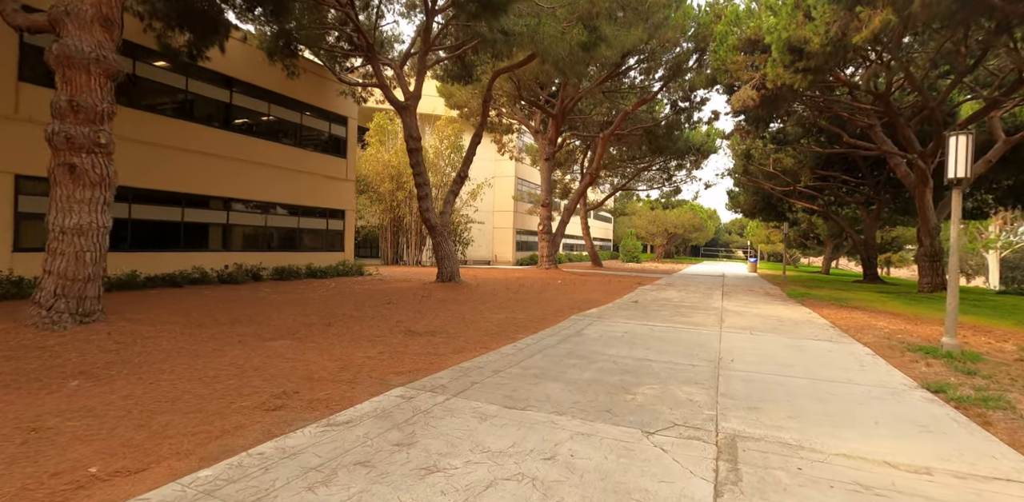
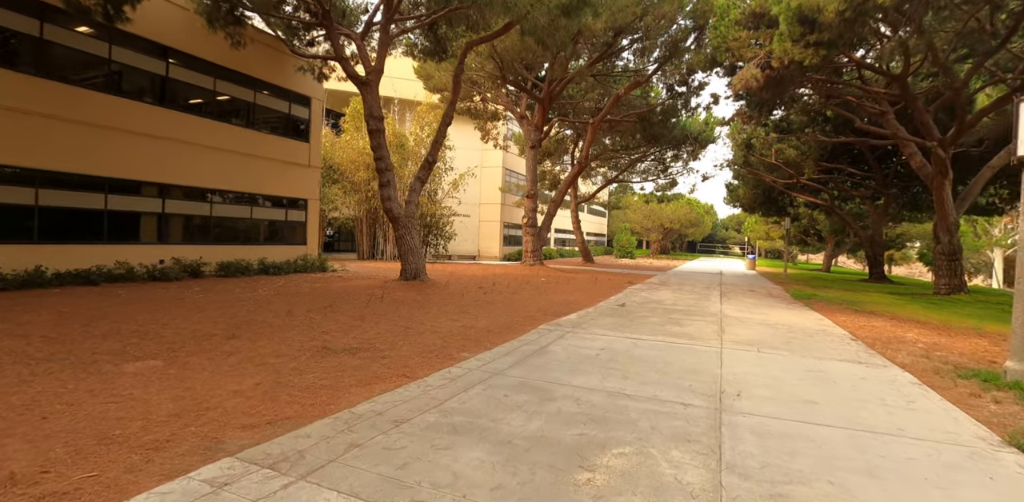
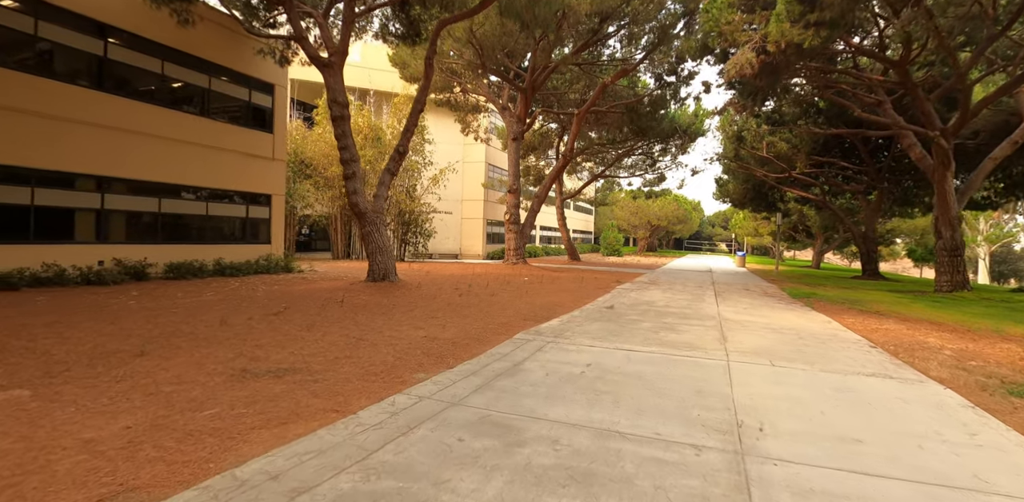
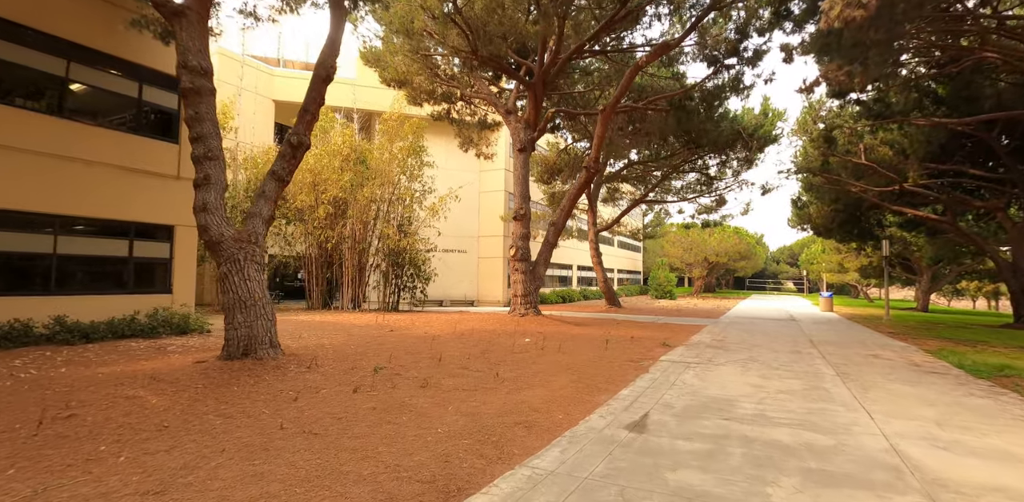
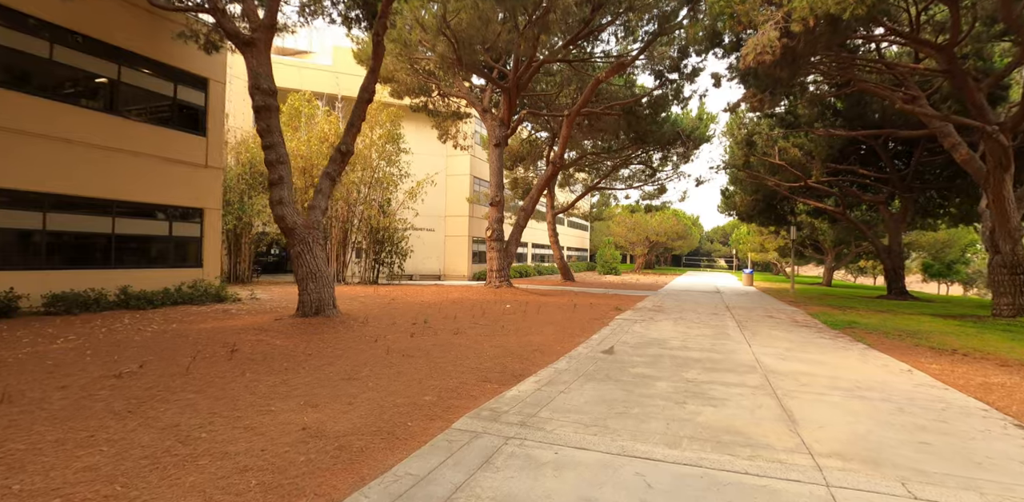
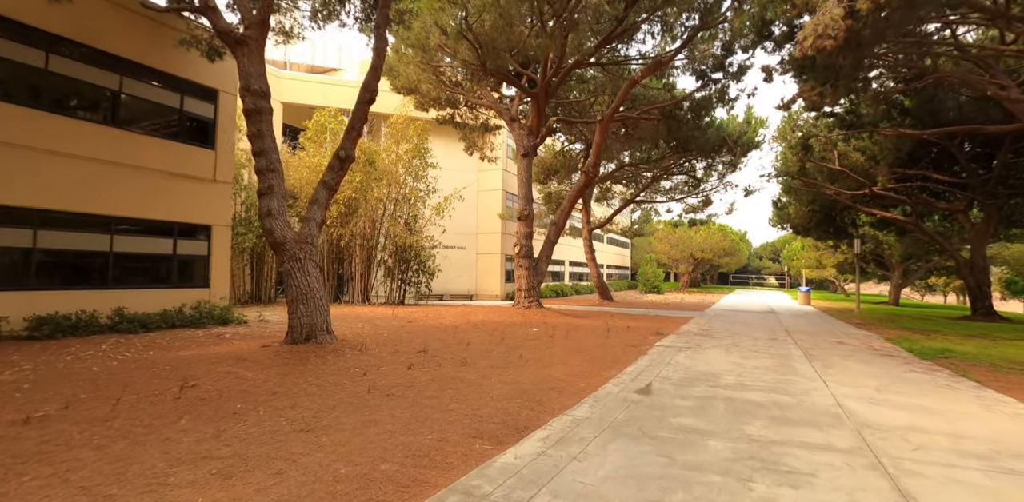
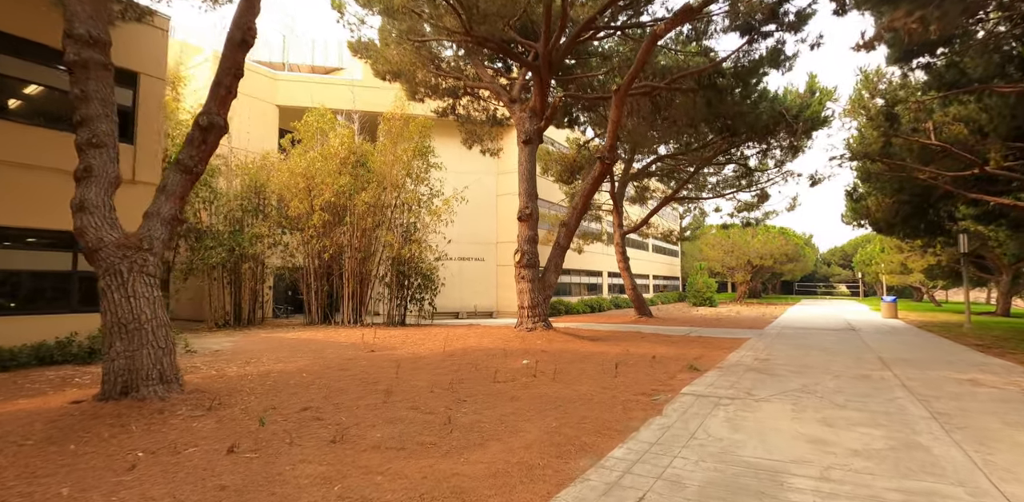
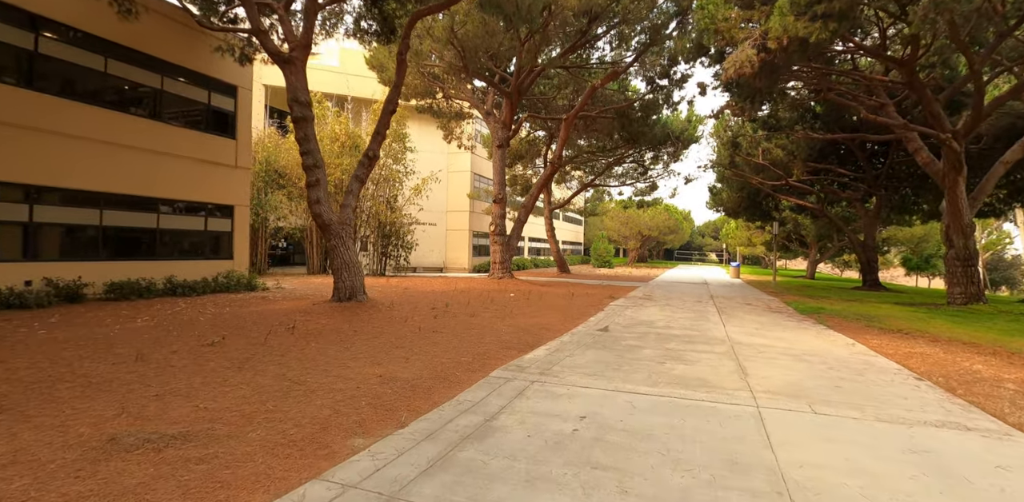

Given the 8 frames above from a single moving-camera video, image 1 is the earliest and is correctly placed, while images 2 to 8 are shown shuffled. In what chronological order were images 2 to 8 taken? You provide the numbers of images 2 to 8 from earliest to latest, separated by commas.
2, 3, 8, 5, 6, 4, 7
